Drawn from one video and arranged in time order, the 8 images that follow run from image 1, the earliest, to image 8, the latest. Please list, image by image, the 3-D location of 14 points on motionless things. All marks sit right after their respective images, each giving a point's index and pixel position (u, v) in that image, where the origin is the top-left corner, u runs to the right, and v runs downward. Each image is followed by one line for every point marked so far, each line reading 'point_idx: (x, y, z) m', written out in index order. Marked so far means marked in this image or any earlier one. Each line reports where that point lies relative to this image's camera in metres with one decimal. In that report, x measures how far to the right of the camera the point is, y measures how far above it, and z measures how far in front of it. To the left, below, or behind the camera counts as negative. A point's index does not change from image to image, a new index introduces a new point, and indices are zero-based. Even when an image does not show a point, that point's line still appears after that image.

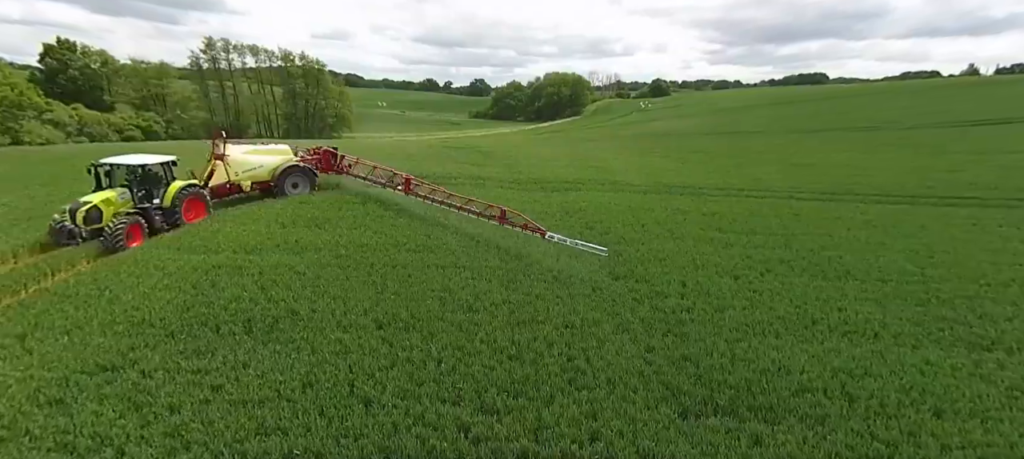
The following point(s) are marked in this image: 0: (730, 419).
0: (+2.4, -2.1, +5.3) m
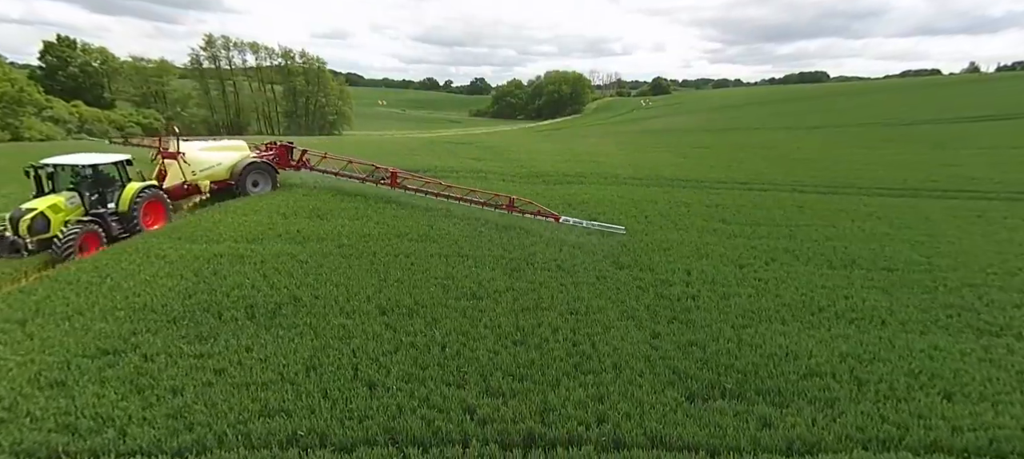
0: (+2.5, -1.9, +5.2) m
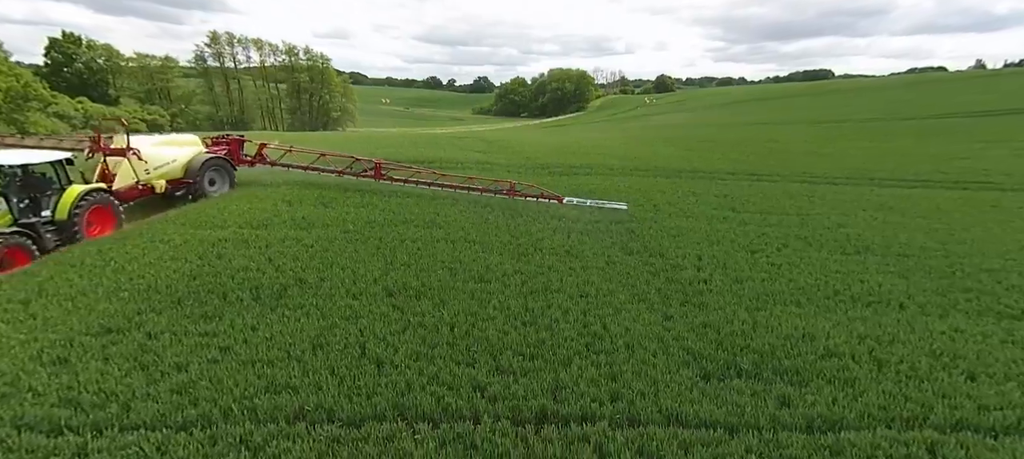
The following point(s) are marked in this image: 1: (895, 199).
0: (+2.6, -1.6, +5.1) m
1: (+12.0, +1.0, +14.8) m
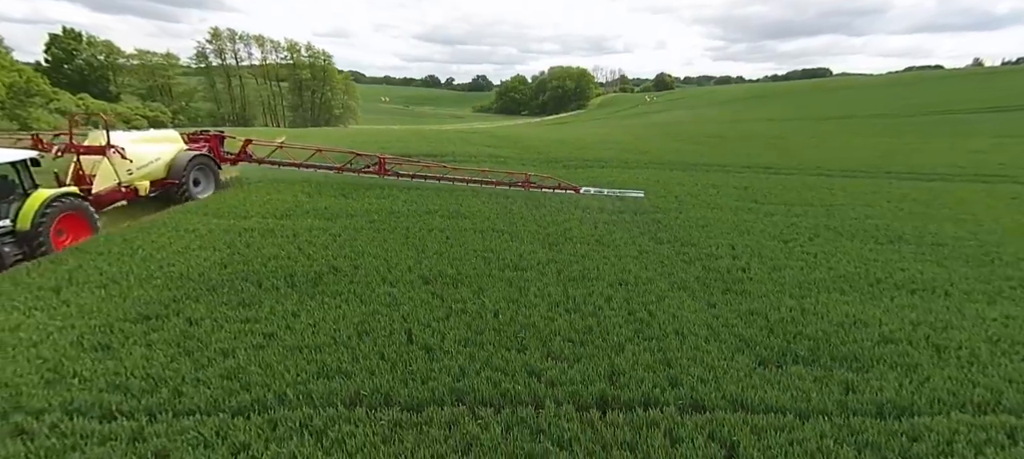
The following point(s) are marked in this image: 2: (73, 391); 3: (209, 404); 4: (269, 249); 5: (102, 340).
0: (+3.2, -1.5, +5.0) m
1: (+12.5, +1.2, +14.7) m
2: (-3.9, -1.4, +4.2) m
3: (-2.6, -1.5, +4.2) m
4: (-3.9, -0.3, +7.7) m
5: (-4.3, -1.2, +5.0) m
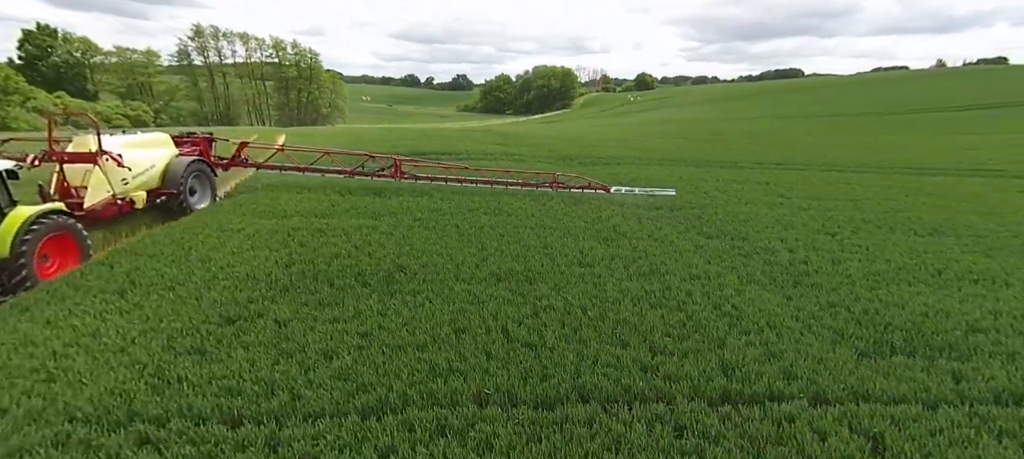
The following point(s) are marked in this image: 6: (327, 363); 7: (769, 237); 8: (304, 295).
0: (+4.3, -1.4, +5.0) m
1: (+13.2, +1.4, +15.1) m
2: (-2.7, -1.4, +4.0) m
3: (-1.5, -1.5, +4.0) m
4: (-2.9, -0.3, +7.5) m
5: (-3.2, -1.2, +4.8) m
6: (-1.8, -1.3, +4.6) m
7: (+4.8, -0.1, +9.0) m
8: (-2.6, -0.8, +5.9) m
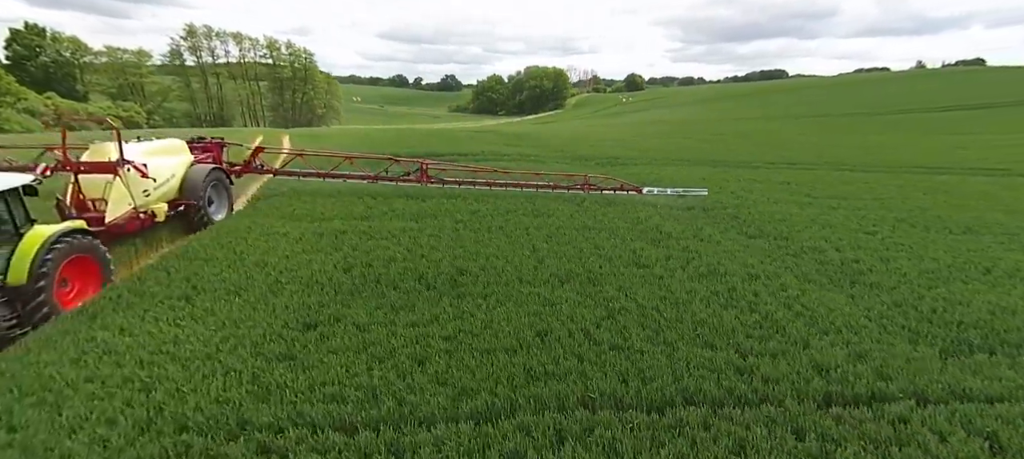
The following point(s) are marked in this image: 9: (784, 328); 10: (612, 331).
0: (+5.2, -1.4, +5.1) m
1: (+13.9, +1.4, +15.3) m
2: (-1.8, -1.4, +3.9) m
3: (-0.6, -1.5, +3.9) m
4: (-2.1, -0.3, +7.4) m
5: (-2.3, -1.2, +4.7) m
6: (-0.9, -1.3, +4.5) m
7: (+5.7, -0.1, +9.0) m
8: (-1.7, -0.9, +5.9) m
9: (+3.1, -1.1, +5.5) m
10: (+1.1, -1.1, +5.3) m
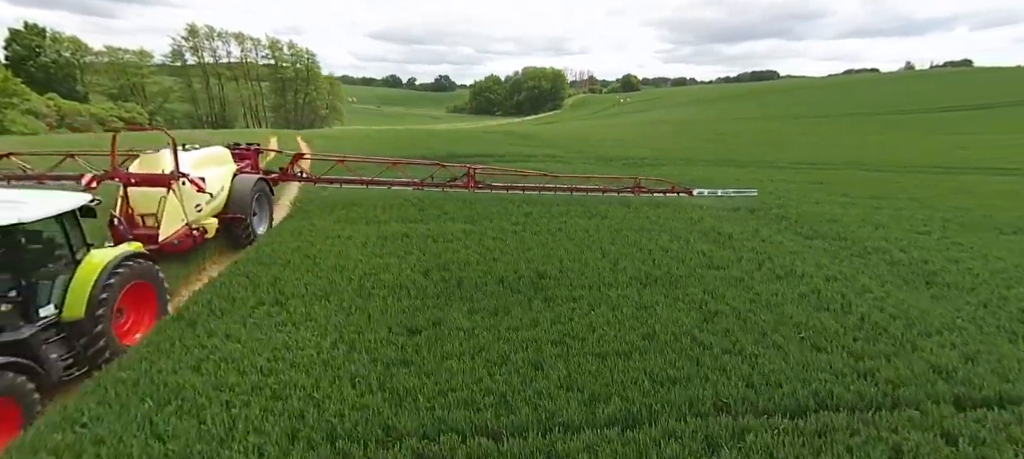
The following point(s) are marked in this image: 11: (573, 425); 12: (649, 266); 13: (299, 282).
0: (+6.4, -1.4, +5.1) m
1: (+15.0, +1.4, +15.4) m
2: (-0.6, -1.5, +3.8) m
3: (+0.6, -1.5, +3.9) m
4: (-0.9, -0.4, +7.3) m
5: (-1.1, -1.2, +4.6) m
6: (+0.3, -1.3, +4.4) m
7: (+6.8, -0.2, +9.0) m
8: (-0.6, -0.9, +5.8) m
9: (+4.3, -1.2, +5.4) m
10: (+2.3, -1.2, +5.2) m
11: (+0.5, -1.6, +3.8) m
12: (+2.0, -0.6, +7.1) m
13: (-2.8, -0.7, +6.2) m
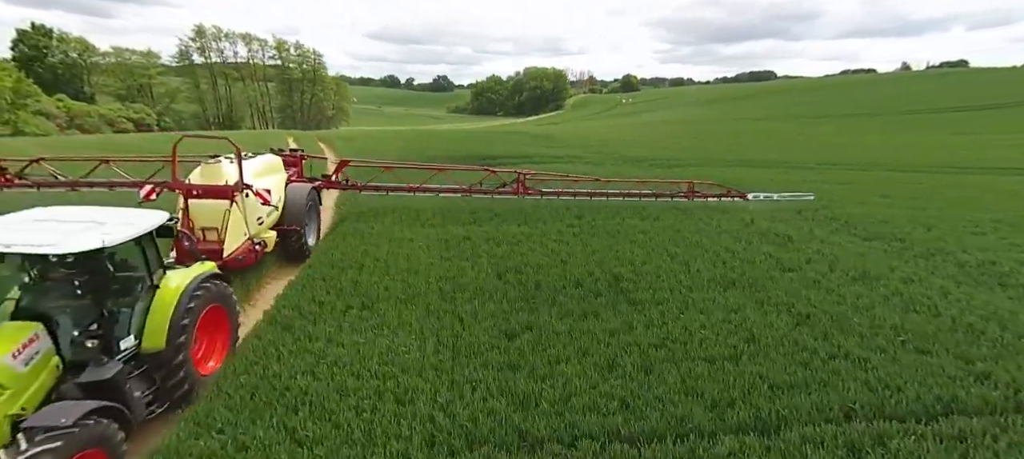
0: (+7.4, -1.4, +5.0) m
1: (+16.0, +1.4, +15.3) m
2: (+0.4, -1.5, +3.8) m
3: (+1.7, -1.6, +3.8) m
4: (+0.1, -0.4, +7.3) m
5: (-0.1, -1.3, +4.6) m
6: (+1.3, -1.4, +4.4) m
7: (+7.8, -0.2, +9.0) m
8: (+0.5, -0.9, +5.7) m
9: (+5.3, -1.2, +5.4) m
10: (+3.3, -1.2, +5.2) m
11: (+1.6, -1.6, +3.8) m
12: (+3.1, -0.6, +7.1) m
13: (-1.8, -0.7, +6.2) m
